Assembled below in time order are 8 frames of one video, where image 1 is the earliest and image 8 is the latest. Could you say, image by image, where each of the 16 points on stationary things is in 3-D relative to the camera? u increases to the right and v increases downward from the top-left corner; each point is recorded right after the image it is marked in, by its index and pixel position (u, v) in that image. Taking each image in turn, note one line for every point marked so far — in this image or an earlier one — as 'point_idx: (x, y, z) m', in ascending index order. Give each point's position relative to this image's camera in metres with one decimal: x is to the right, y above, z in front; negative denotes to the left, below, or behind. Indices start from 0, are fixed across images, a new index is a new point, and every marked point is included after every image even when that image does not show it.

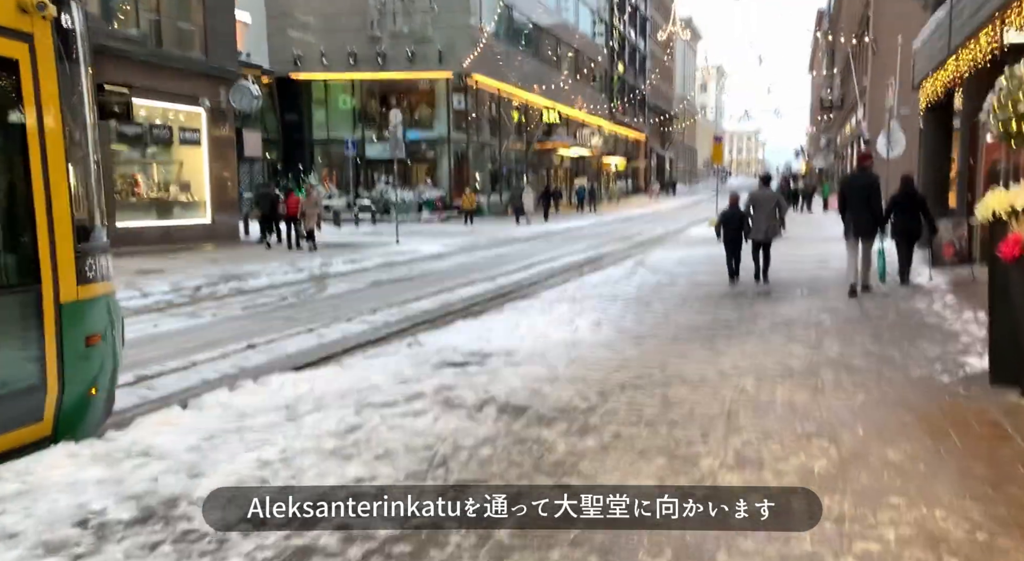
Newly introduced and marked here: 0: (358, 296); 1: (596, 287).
0: (-2.1, -0.2, +14.3) m
1: (+1.3, -0.1, +15.8) m
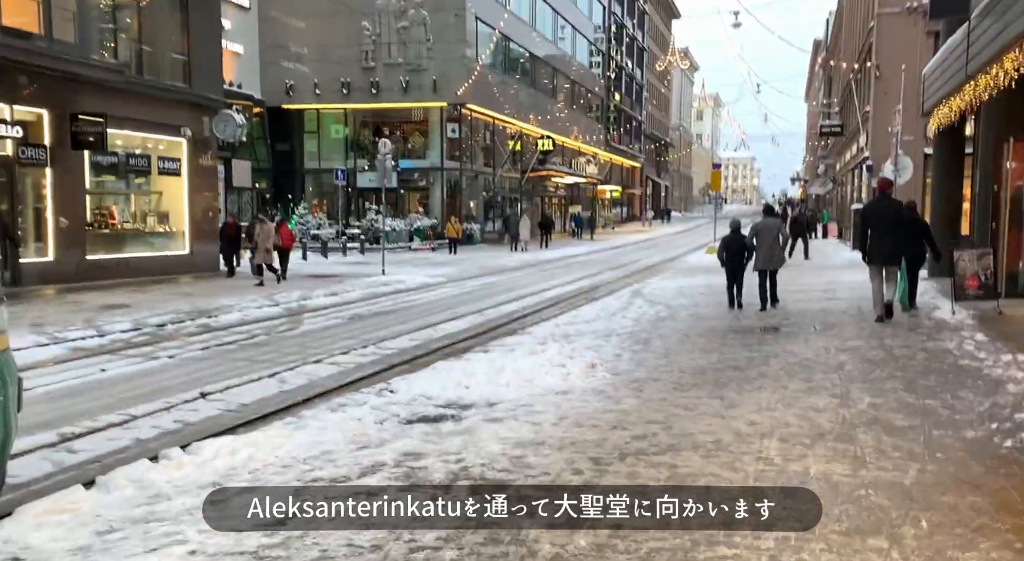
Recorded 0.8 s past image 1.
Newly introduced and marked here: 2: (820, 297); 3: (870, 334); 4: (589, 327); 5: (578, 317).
0: (-2.2, -0.7, +13.2) m
1: (+1.1, -0.6, +14.8) m
2: (+4.9, -0.3, +16.9) m
3: (+3.9, -0.6, +11.3) m
4: (+1.0, -0.6, +13.7) m
5: (+1.0, -0.5, +15.4) m
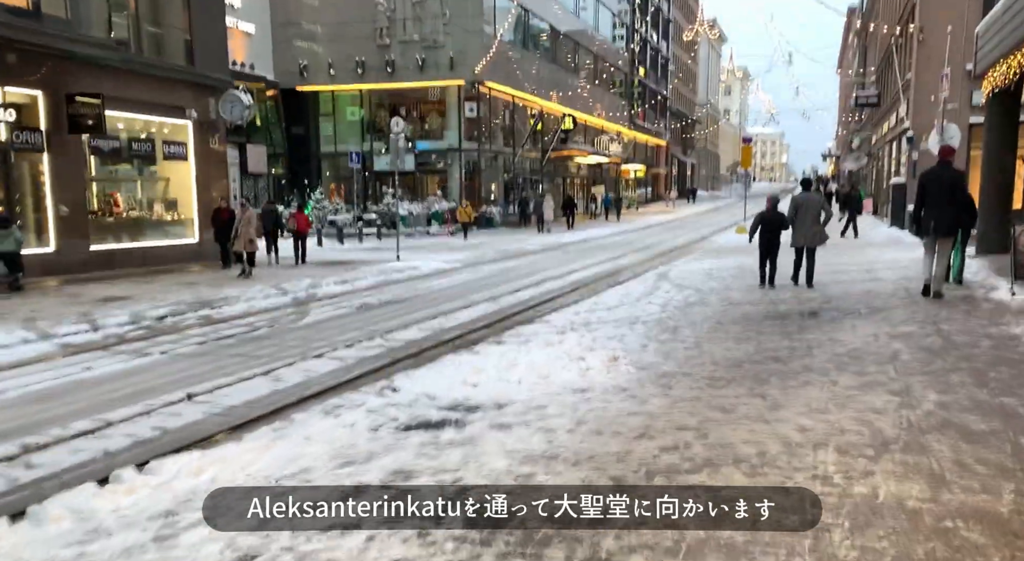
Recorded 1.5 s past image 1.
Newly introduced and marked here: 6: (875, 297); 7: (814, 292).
0: (-2.0, -0.5, +12.5) m
1: (+1.3, -0.3, +13.9) m
2: (+5.2, 0.0, +16.0) m
3: (+4.0, -0.4, +10.4) m
4: (+1.2, -0.4, +12.8) m
5: (+1.2, -0.3, +14.5) m
6: (+4.5, -0.2, +12.9) m
7: (+4.1, -0.2, +14.2) m
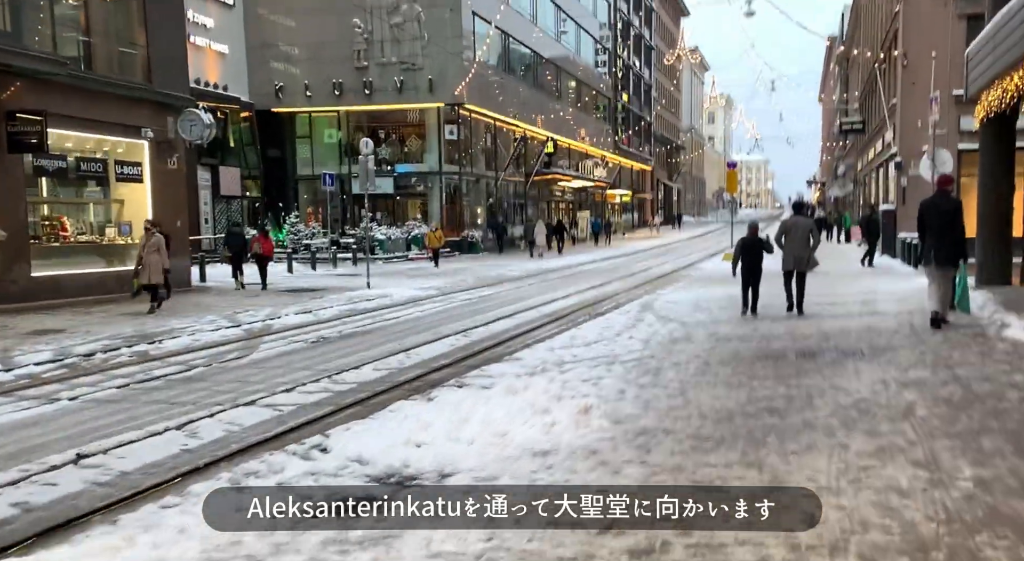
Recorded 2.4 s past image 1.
0: (-2.4, -0.9, +11.3) m
1: (+1.0, -0.7, +12.7) m
2: (+4.8, -0.4, +14.9) m
3: (+3.7, -0.7, +9.3) m
4: (+0.9, -0.8, +11.7) m
5: (+0.8, -0.7, +13.4) m
6: (+4.1, -0.6, +11.8) m
7: (+3.7, -0.6, +13.1) m
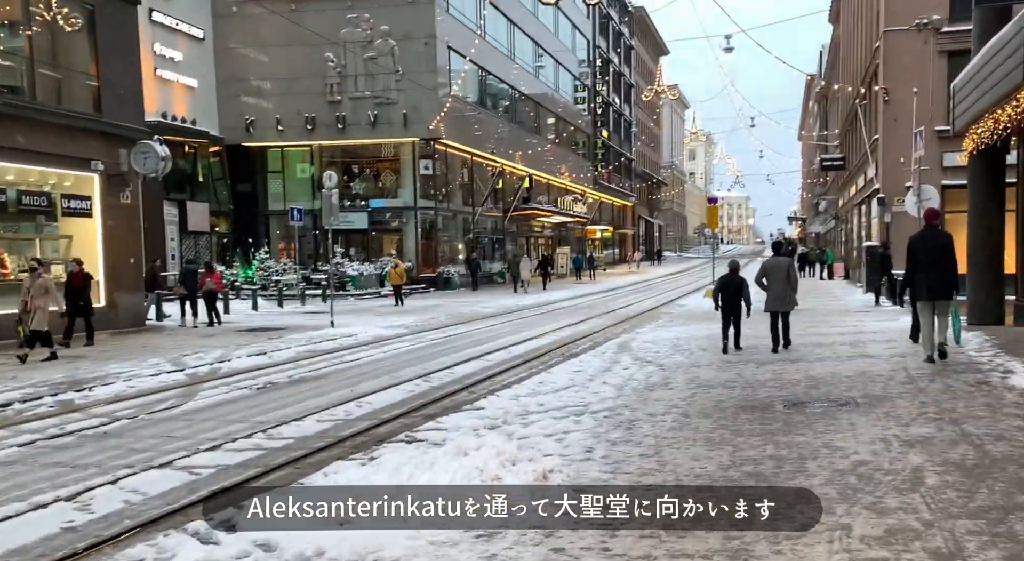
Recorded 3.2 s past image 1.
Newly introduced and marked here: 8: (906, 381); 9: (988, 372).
0: (-2.8, -1.3, +10.2) m
1: (+0.6, -1.2, +11.8) m
2: (+4.4, -1.0, +13.9) m
3: (+3.3, -1.0, +8.3) m
4: (+0.5, -1.2, +10.7) m
5: (+0.4, -1.2, +12.4) m
6: (+3.7, -1.0, +10.9) m
7: (+3.3, -1.0, +12.2) m
8: (+3.9, -1.0, +10.5) m
9: (+4.9, -0.9, +11.0) m
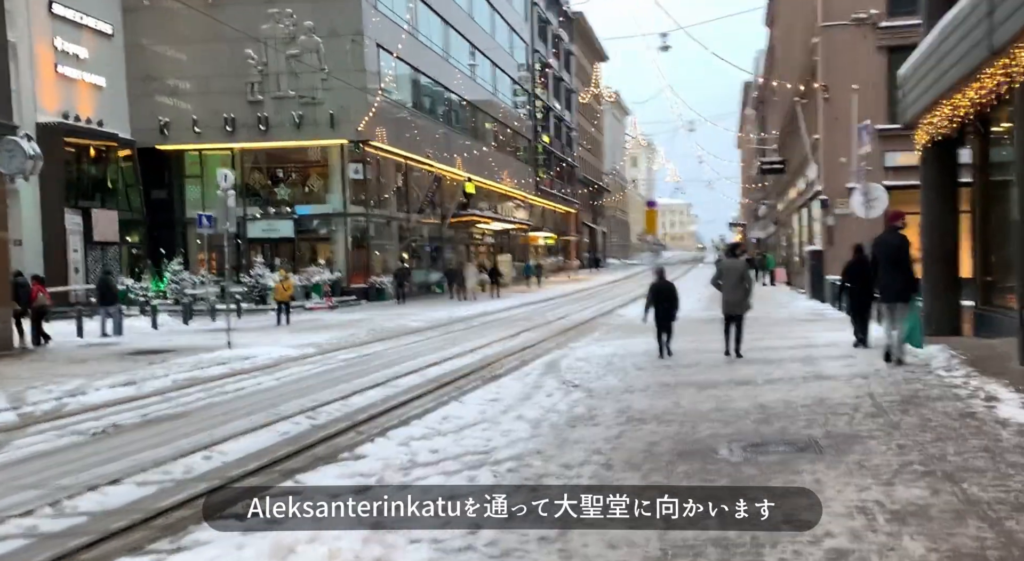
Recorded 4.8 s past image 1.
0: (-3.7, -1.4, +8.1) m
1: (-0.4, -1.3, +9.8) m
2: (+3.3, -1.1, +12.1) m
3: (+2.5, -1.1, +6.5) m
4: (-0.5, -1.3, +8.7) m
5: (-0.6, -1.3, +10.4) m
6: (+2.8, -1.1, +9.0) m
7: (+2.3, -1.2, +10.3) m
8: (+3.0, -1.1, +8.7) m
9: (+3.9, -1.0, +9.2) m
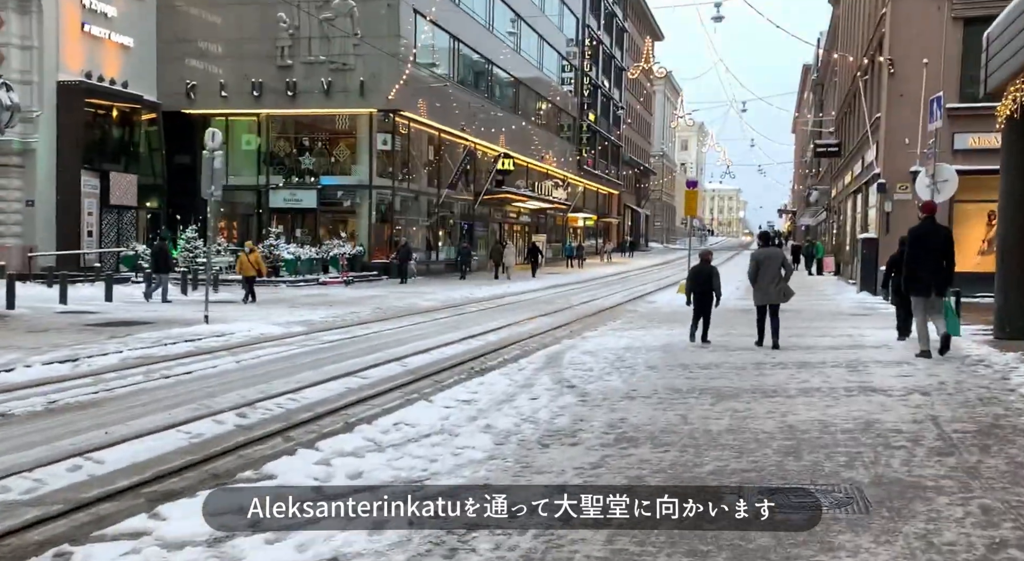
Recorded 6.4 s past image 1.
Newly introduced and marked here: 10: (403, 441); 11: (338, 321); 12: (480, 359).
0: (-4.0, -1.2, +6.2) m
1: (-0.7, -1.1, +7.8) m
2: (+3.1, -1.0, +10.0) m
3: (+2.1, -1.1, +4.4) m
4: (-0.8, -1.2, +6.7) m
5: (-0.8, -1.1, +8.4) m
6: (+2.5, -1.0, +6.9) m
7: (+2.0, -1.1, +8.2) m
8: (+2.6, -1.0, +6.6) m
9: (+3.7, -1.0, +7.0) m
10: (-0.8, -1.1, +7.6) m
11: (-3.3, -0.7, +19.7) m
12: (-0.5, -1.0, +13.5) m
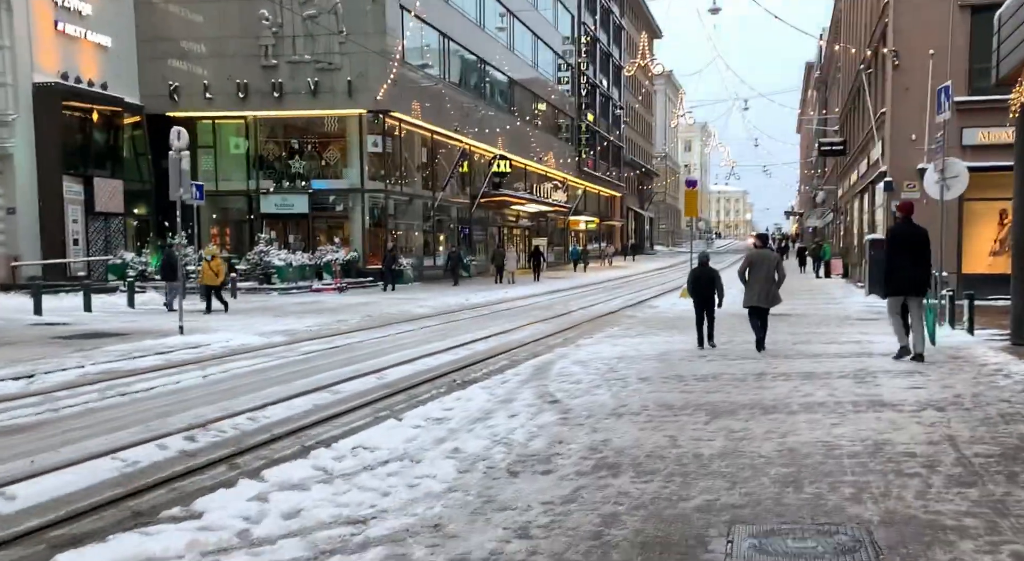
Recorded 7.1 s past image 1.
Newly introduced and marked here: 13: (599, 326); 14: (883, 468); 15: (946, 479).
0: (-4.2, -1.2, +5.5) m
1: (-0.9, -1.2, +7.0) m
2: (+2.9, -1.0, +9.2) m
3: (+1.9, -1.1, +3.6) m
4: (-1.0, -1.2, +5.9) m
5: (-1.0, -1.2, +7.6) m
6: (+2.2, -1.1, +6.1) m
7: (+1.8, -1.1, +7.4) m
8: (+2.4, -1.1, +5.8) m
9: (+3.4, -1.0, +6.2) m
10: (-1.0, -1.2, +6.8) m
11: (-3.4, -0.9, +18.9) m
12: (-0.6, -1.1, +12.7) m
13: (+1.6, -0.9, +19.9) m
14: (+2.1, -1.1, +6.2) m
15: (+2.4, -1.1, +5.8) m
